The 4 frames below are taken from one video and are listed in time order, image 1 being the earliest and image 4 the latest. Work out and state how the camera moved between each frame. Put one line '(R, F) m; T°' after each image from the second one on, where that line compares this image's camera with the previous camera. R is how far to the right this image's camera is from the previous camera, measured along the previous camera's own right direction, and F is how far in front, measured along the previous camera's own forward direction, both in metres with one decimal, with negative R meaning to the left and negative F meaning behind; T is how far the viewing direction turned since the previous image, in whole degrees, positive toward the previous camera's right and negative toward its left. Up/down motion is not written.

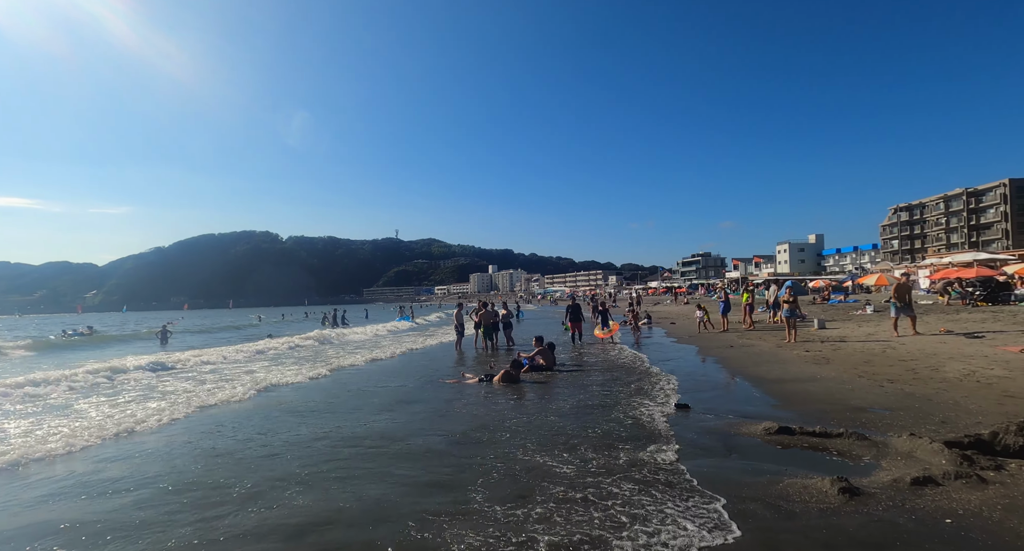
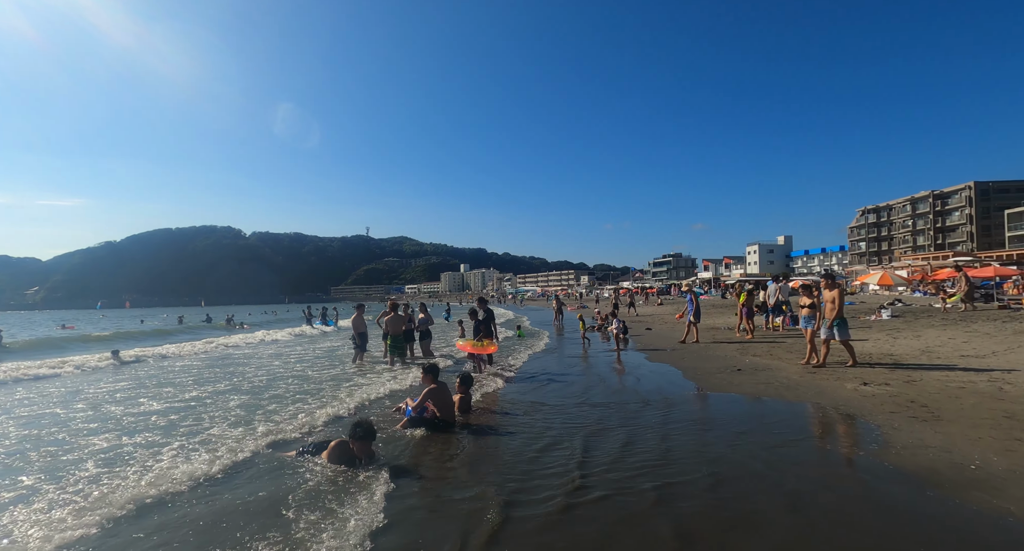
(+1.3, +4.9) m; +3°
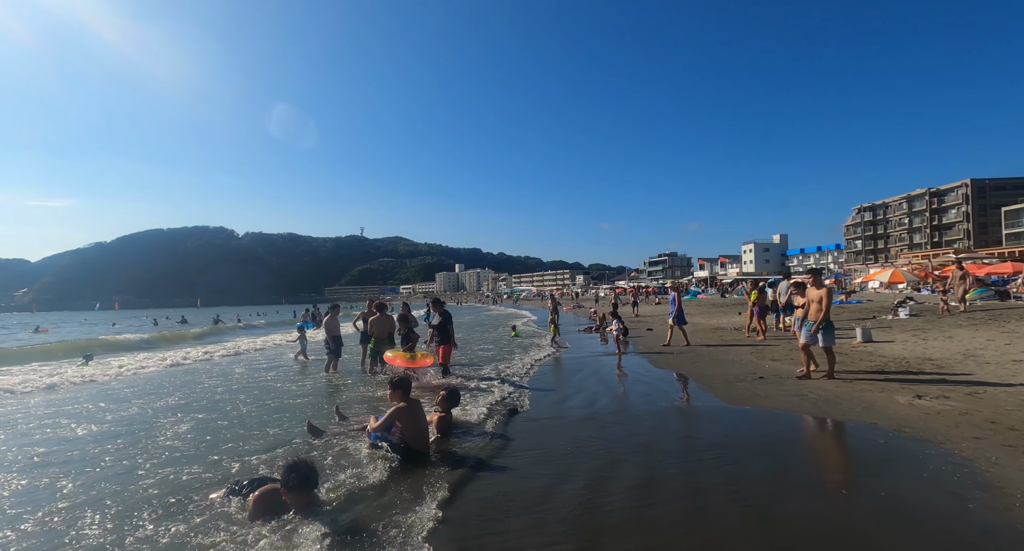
(+0.1, +1.3) m; +1°
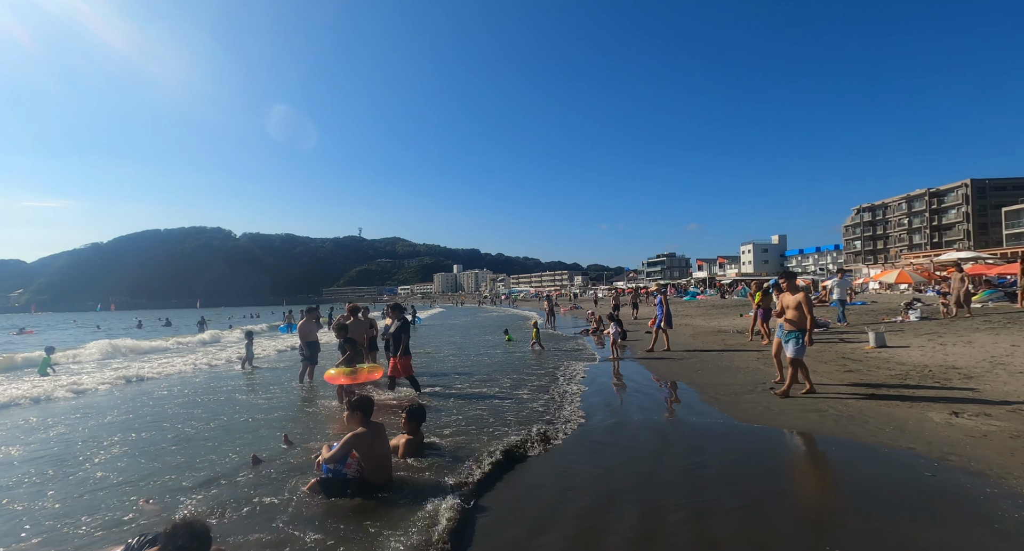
(+0.2, +0.8) m; 0°
